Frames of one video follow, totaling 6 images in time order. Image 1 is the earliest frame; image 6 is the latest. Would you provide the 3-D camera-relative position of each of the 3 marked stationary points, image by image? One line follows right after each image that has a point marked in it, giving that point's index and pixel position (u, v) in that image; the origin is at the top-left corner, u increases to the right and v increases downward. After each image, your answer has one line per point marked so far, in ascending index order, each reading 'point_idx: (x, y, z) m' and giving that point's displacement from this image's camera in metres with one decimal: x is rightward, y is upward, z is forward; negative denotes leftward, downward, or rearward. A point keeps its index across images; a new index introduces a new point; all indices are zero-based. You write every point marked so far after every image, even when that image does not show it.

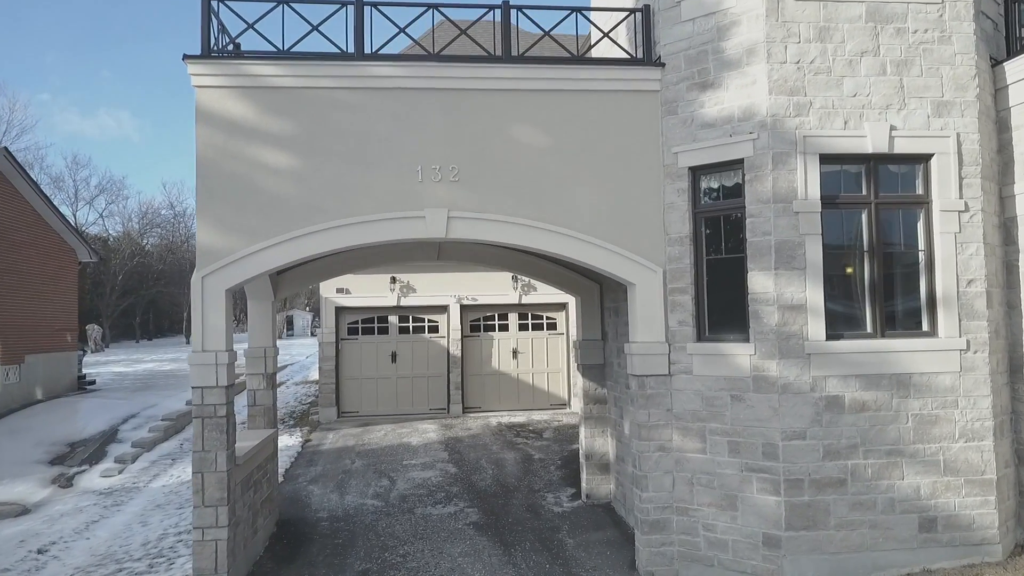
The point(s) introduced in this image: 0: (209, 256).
0: (-2.3, +0.2, +5.5) m
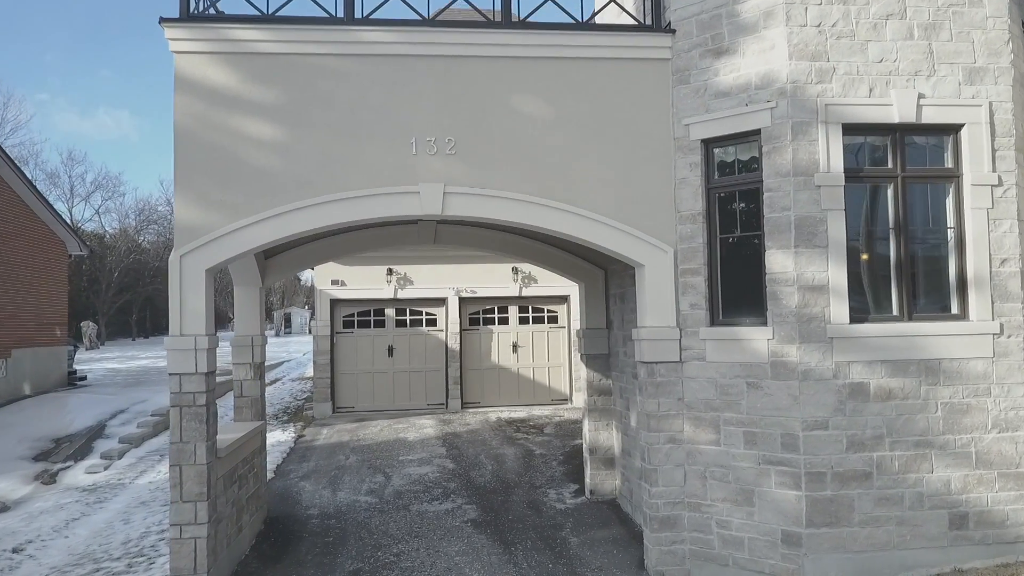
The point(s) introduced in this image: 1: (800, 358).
0: (-2.3, +0.4, +5.1) m
1: (+2.0, -0.5, +4.9) m
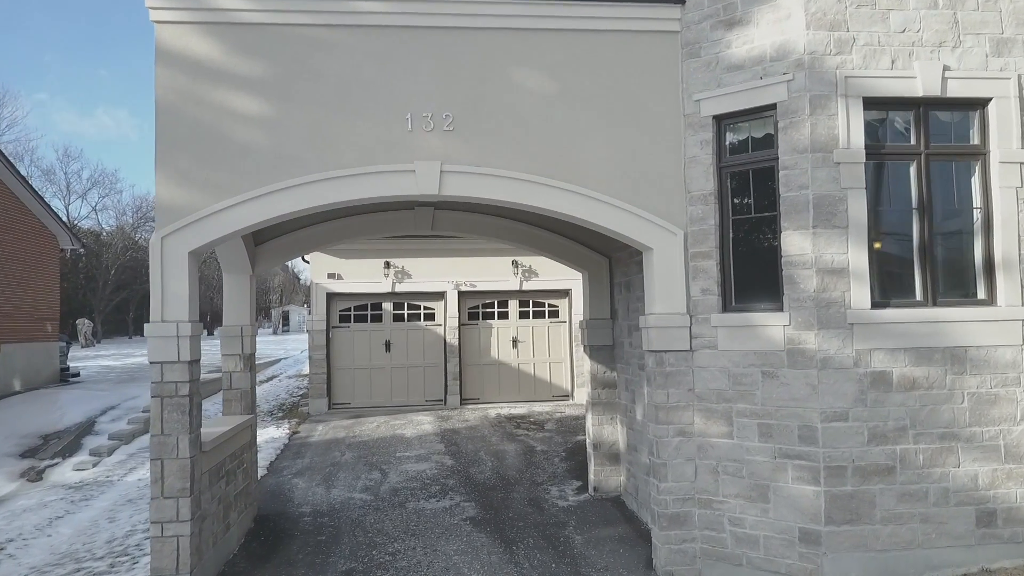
0: (-2.3, +0.5, +4.8) m
1: (+2.0, -0.4, +4.7) m
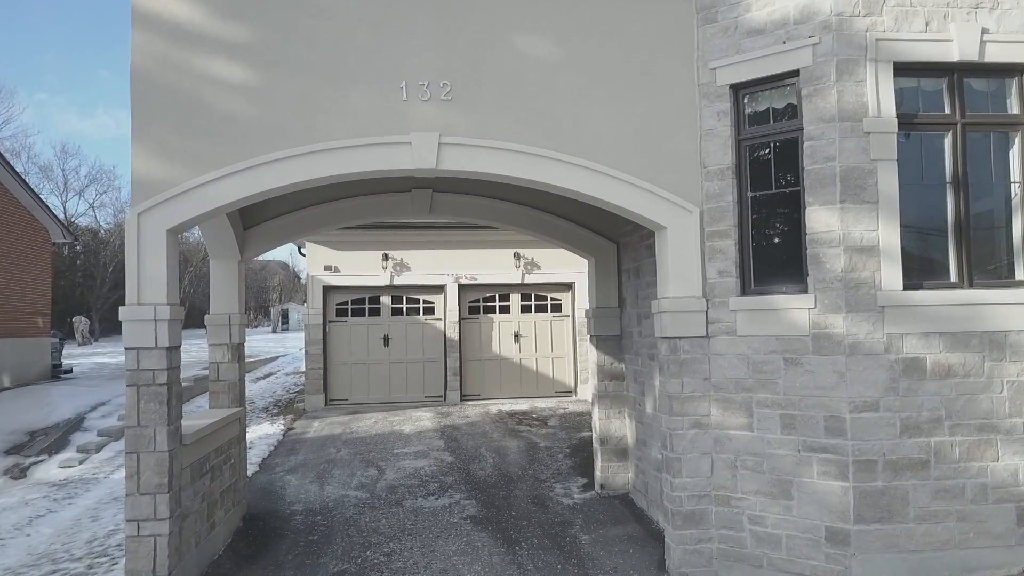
0: (-2.3, +0.6, +4.5) m
1: (+2.0, -0.2, +4.3) m
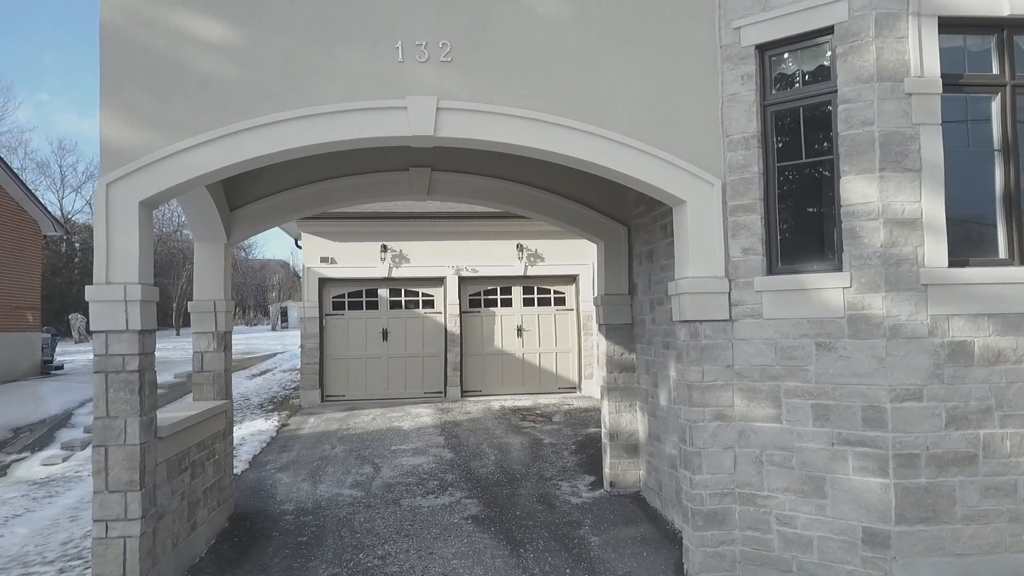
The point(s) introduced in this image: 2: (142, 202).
0: (-2.3, +0.7, +4.1) m
1: (+2.1, -0.1, +3.9) m
2: (-2.1, +0.5, +4.1) m
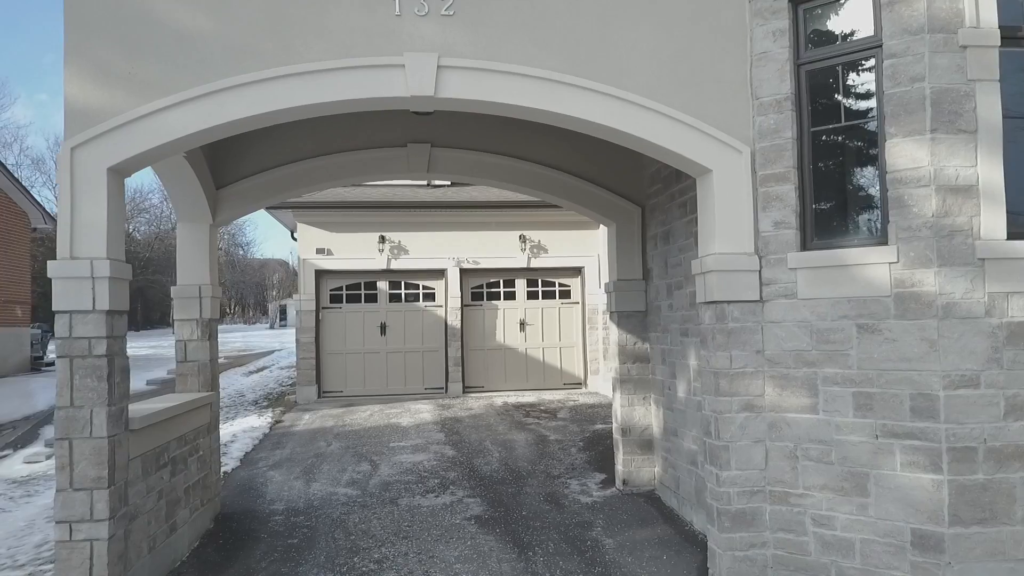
0: (-2.2, +0.9, +3.7) m
1: (+2.1, 0.0, +3.5) m
2: (-2.1, +0.6, +3.7) m
